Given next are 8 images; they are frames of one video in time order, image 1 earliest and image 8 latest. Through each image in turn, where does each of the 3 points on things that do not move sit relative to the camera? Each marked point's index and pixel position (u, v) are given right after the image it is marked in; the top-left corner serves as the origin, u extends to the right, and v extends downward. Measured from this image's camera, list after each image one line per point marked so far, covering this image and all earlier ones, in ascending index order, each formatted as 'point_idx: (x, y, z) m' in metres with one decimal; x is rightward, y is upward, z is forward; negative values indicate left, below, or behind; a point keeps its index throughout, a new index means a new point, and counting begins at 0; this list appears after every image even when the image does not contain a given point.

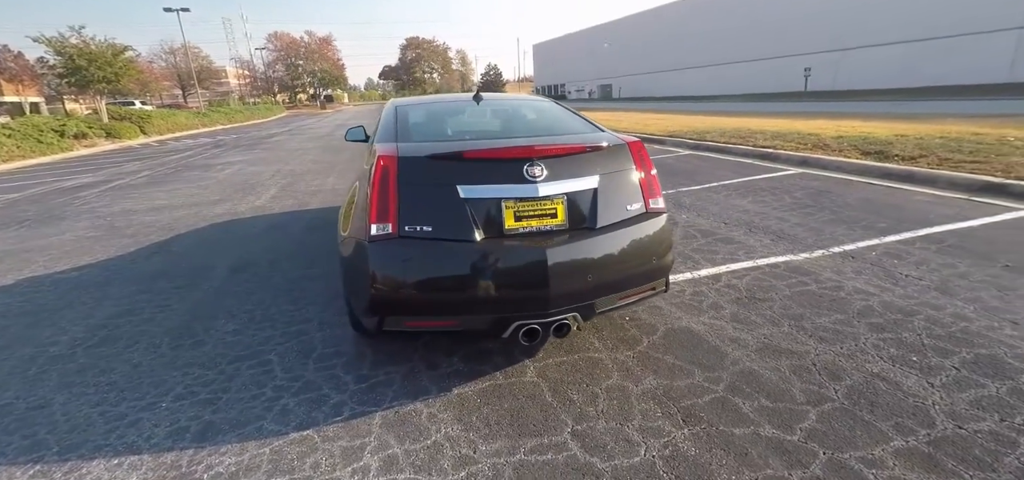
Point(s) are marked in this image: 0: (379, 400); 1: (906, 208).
0: (-0.7, -0.8, +2.5) m
1: (+3.9, +0.3, +4.9) m
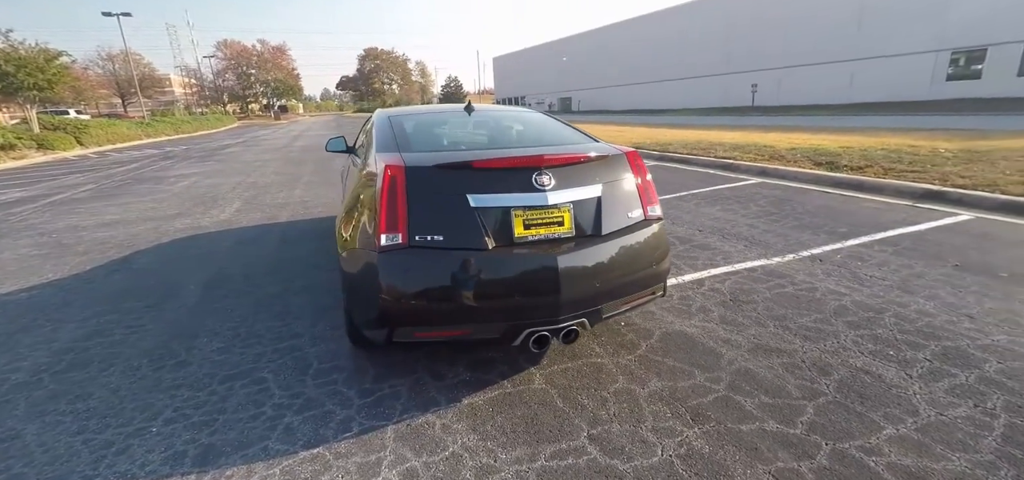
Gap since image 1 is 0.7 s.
0: (-0.6, -0.9, +2.5) m
1: (+3.7, +0.3, +5.2) m
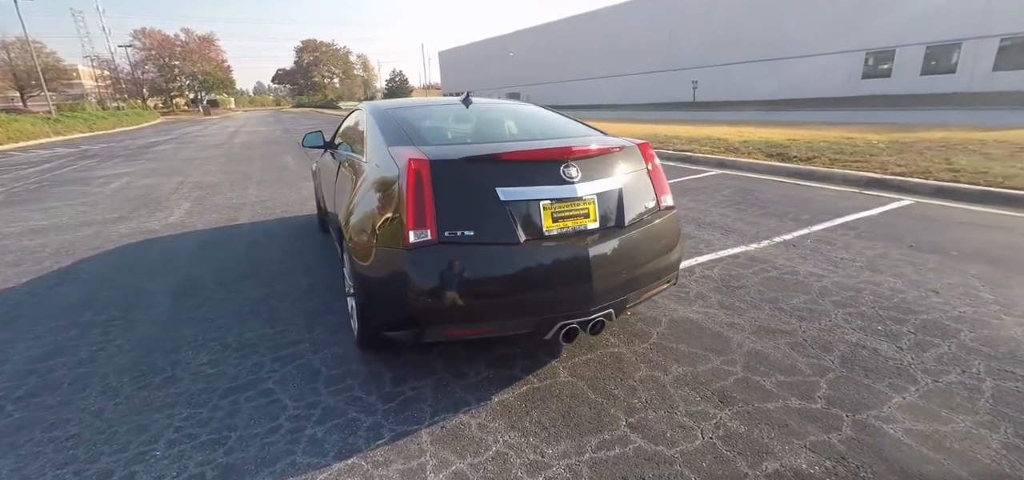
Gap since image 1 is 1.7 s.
0: (-0.4, -0.9, +2.4) m
1: (+3.5, +0.5, +5.6) m
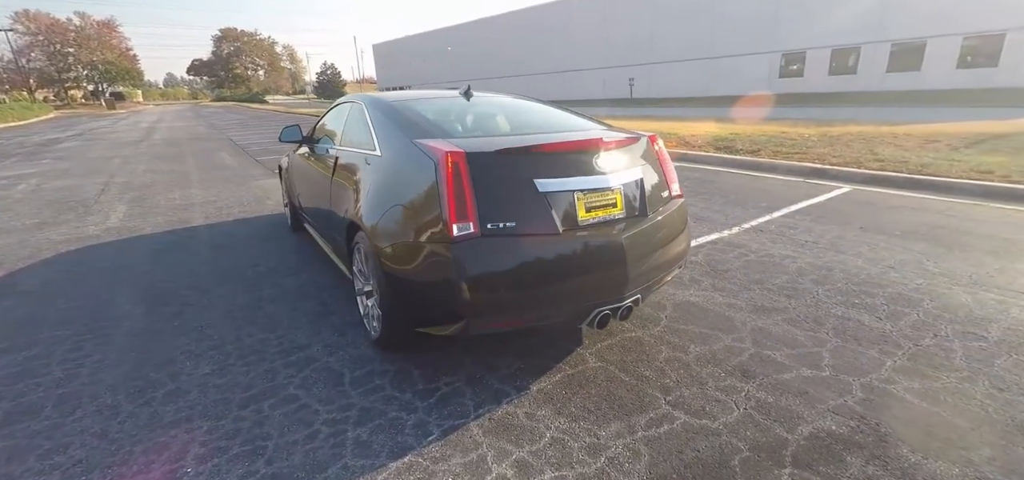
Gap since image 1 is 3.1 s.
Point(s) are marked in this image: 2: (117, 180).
0: (-0.2, -0.8, +2.4) m
1: (+3.2, +0.6, +6.1) m
2: (-6.5, +1.0, +8.1) m
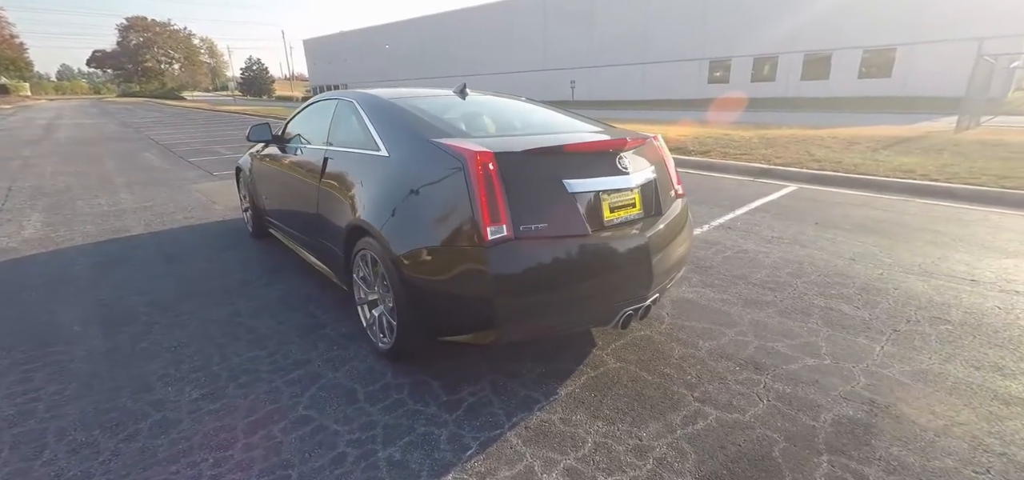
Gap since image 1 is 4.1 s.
0: (-0.1, -0.8, +2.3) m
1: (+2.8, +0.7, +6.4) m
2: (-7.0, +0.8, +7.1) m
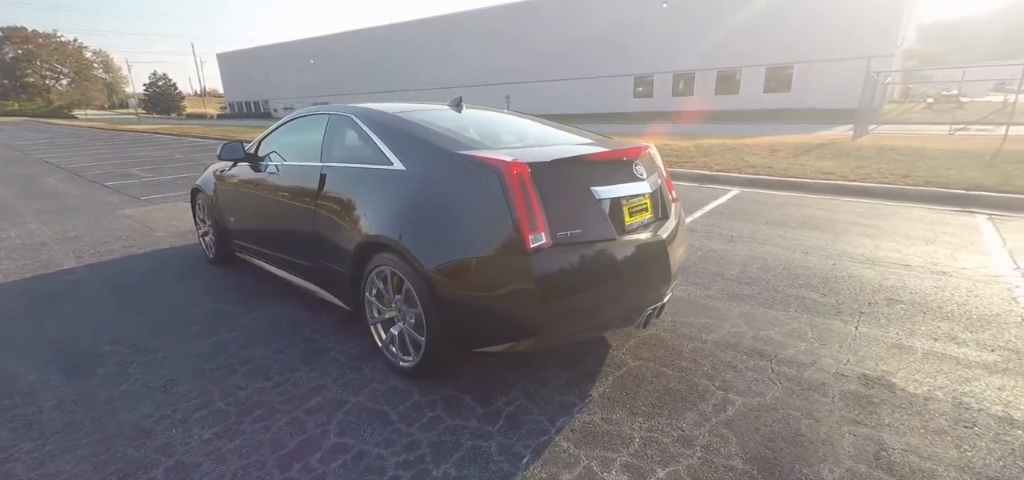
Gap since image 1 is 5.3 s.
0: (+0.1, -0.9, +2.3) m
1: (+2.3, +0.6, +6.9) m
2: (-7.5, +0.3, +6.1) m
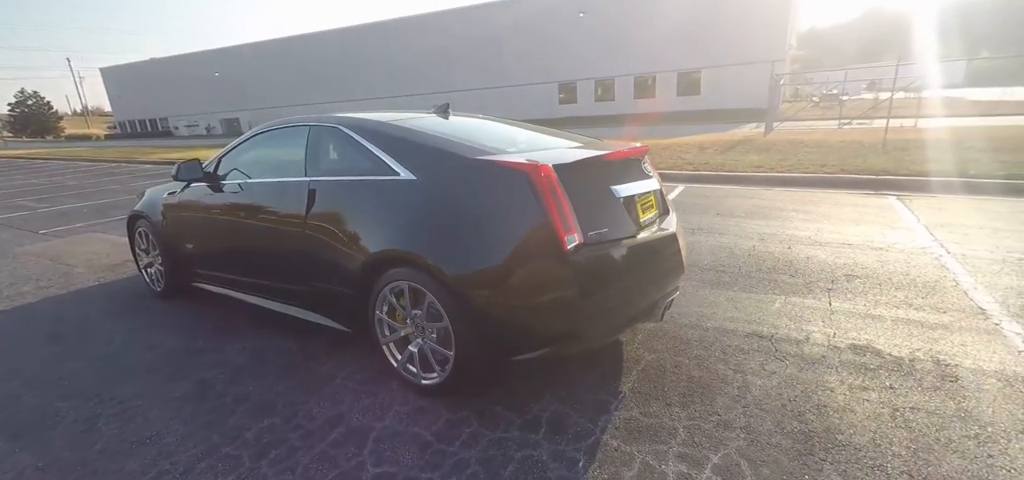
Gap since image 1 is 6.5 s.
0: (+0.3, -0.9, +2.3) m
1: (+1.7, +0.7, +7.1) m
2: (-7.9, -0.3, +4.9) m
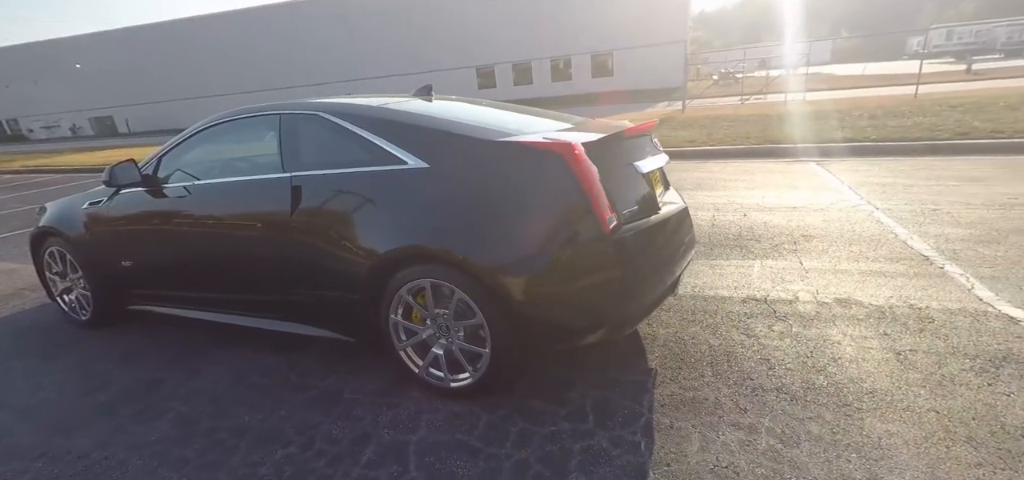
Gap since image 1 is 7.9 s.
0: (+0.5, -0.8, +2.2) m
1: (+0.9, +1.0, +7.2) m
2: (-8.0, -0.8, +3.4) m
